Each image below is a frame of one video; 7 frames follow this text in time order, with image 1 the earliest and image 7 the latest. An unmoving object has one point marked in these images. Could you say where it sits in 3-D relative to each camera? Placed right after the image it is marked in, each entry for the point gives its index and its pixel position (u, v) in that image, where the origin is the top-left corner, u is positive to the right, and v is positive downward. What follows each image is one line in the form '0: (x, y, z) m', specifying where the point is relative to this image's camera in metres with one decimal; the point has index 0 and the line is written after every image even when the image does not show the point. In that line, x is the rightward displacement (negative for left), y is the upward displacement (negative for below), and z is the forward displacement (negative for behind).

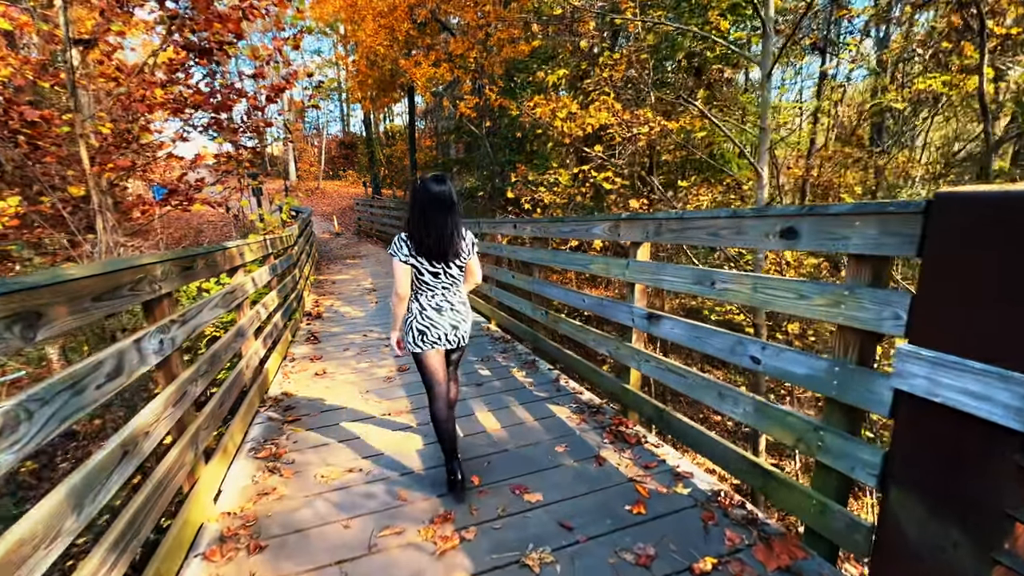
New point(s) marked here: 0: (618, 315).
0: (+0.6, -0.2, +2.8) m
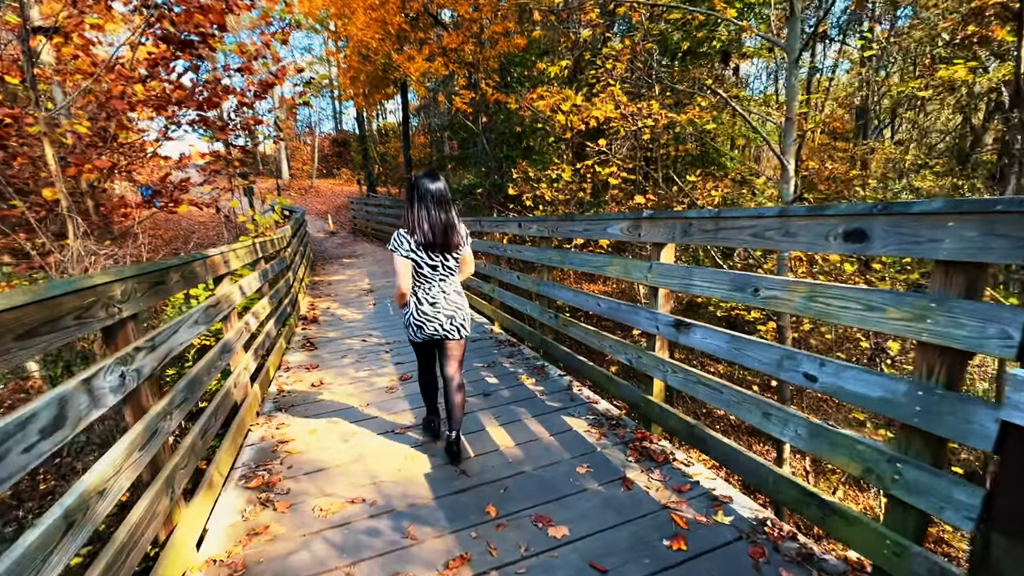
0: (+0.7, -0.2, +2.6) m
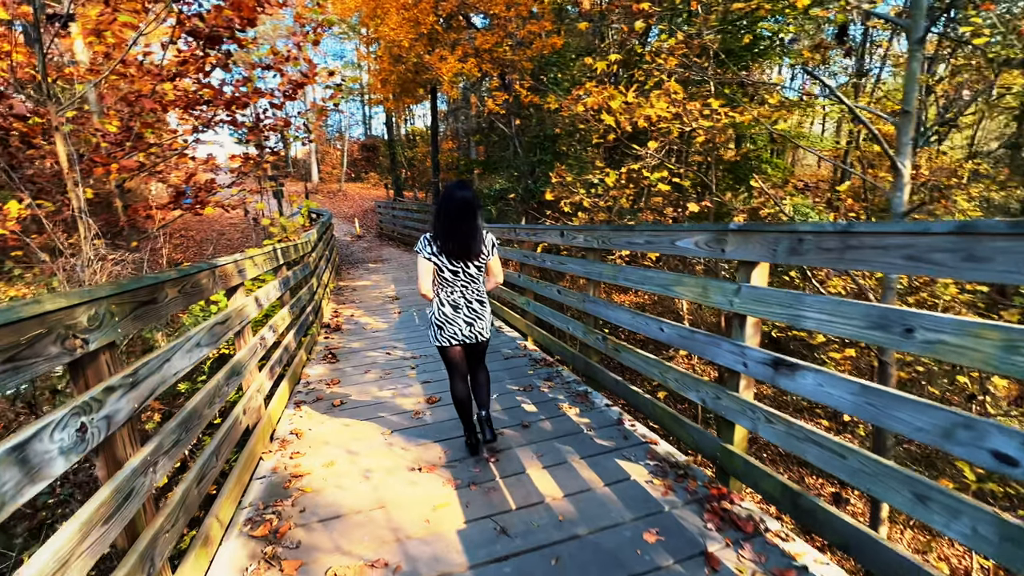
0: (+0.9, -0.3, +2.1) m
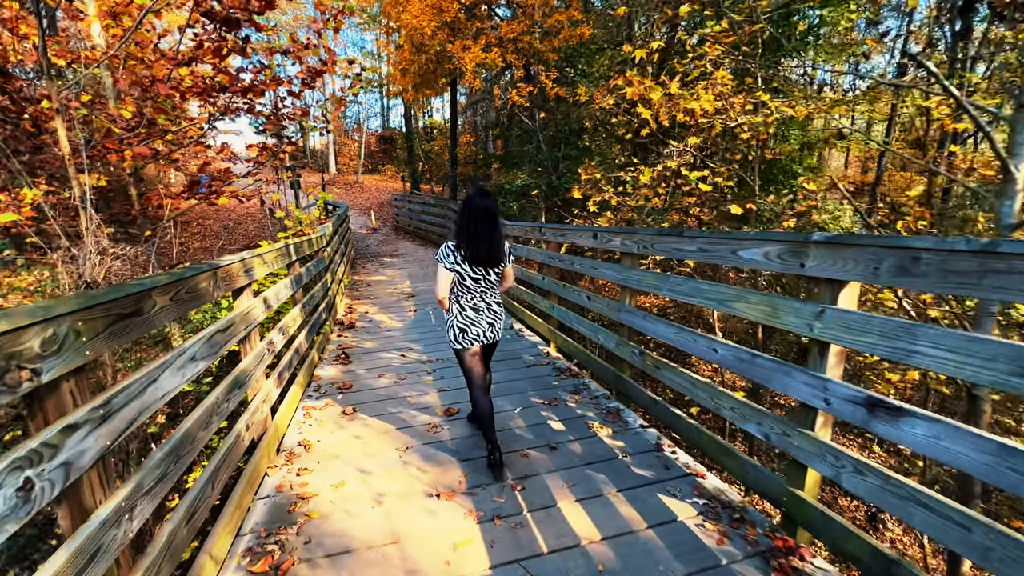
0: (+1.1, -0.4, +1.8) m
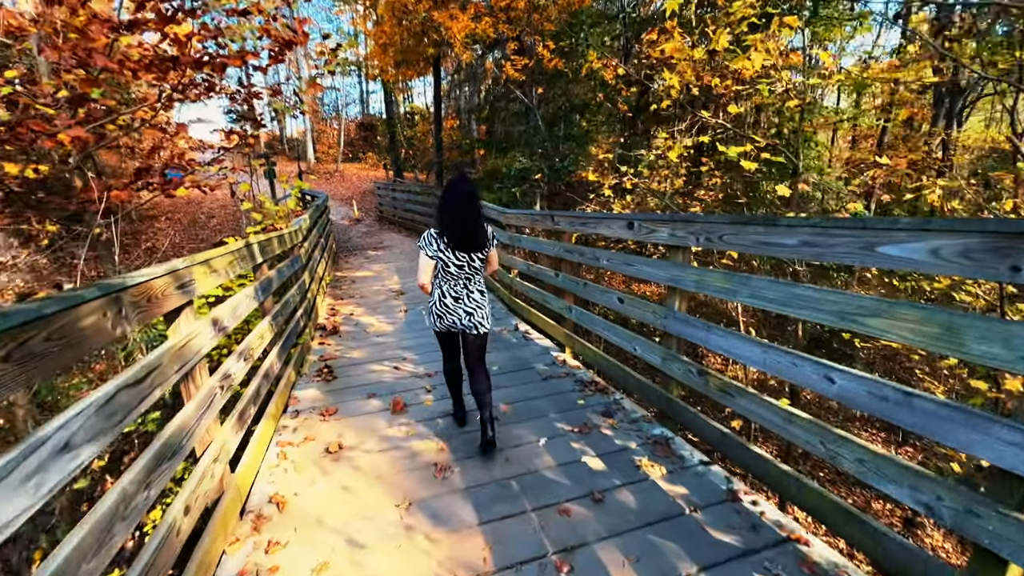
0: (+1.3, -0.4, +1.2) m
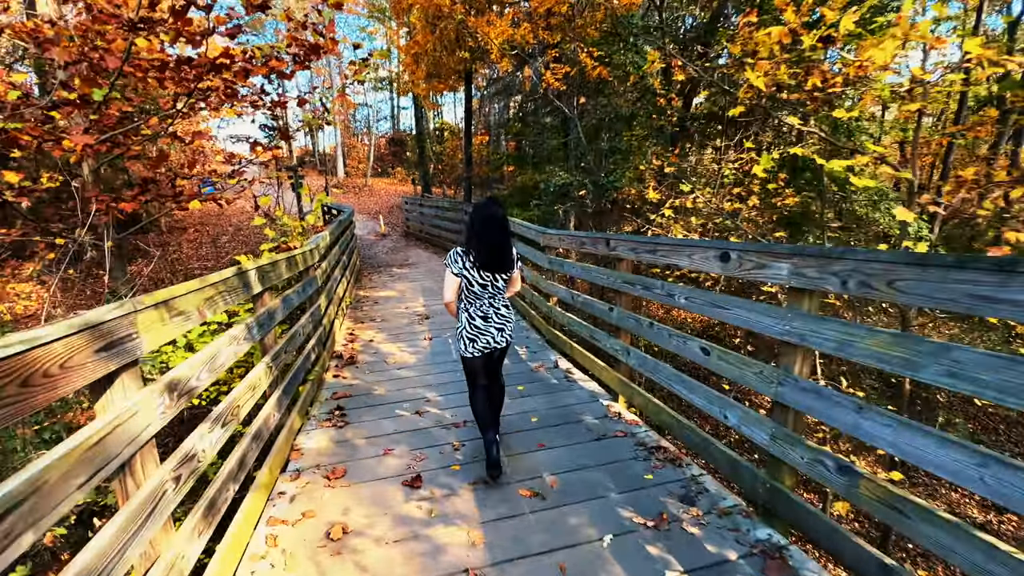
0: (+1.4, -0.6, +0.6) m
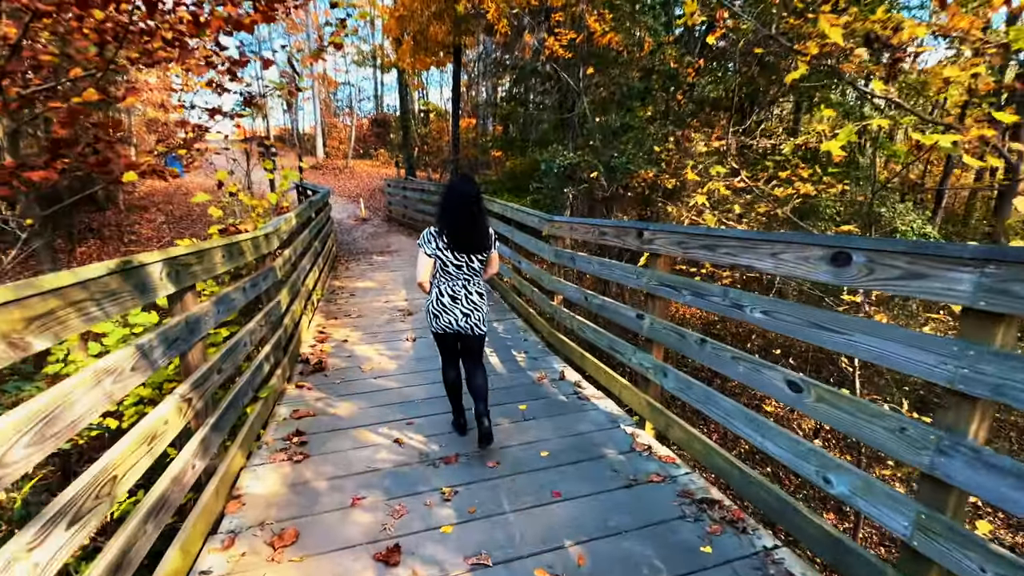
0: (+1.6, -0.7, 0.0) m
